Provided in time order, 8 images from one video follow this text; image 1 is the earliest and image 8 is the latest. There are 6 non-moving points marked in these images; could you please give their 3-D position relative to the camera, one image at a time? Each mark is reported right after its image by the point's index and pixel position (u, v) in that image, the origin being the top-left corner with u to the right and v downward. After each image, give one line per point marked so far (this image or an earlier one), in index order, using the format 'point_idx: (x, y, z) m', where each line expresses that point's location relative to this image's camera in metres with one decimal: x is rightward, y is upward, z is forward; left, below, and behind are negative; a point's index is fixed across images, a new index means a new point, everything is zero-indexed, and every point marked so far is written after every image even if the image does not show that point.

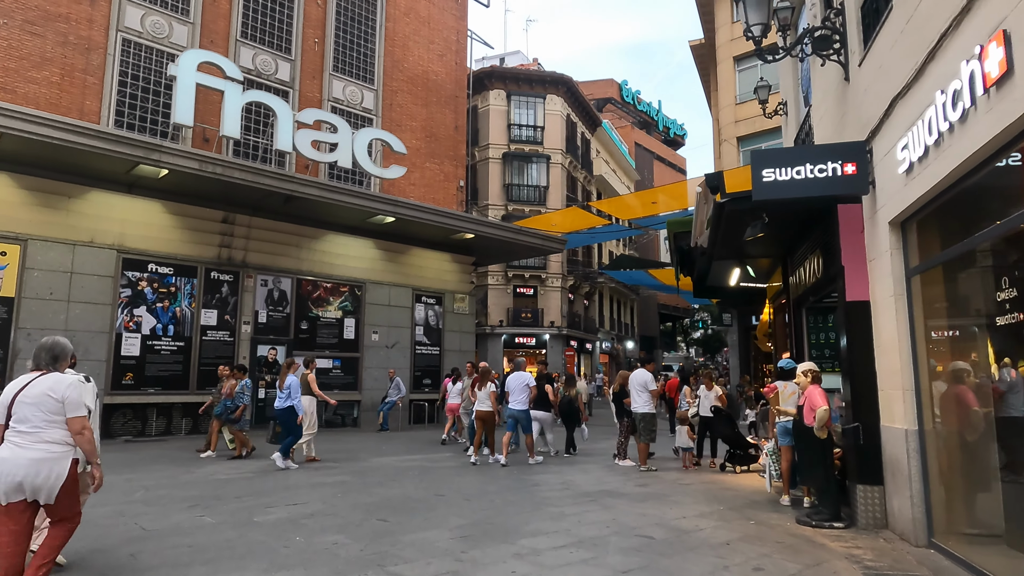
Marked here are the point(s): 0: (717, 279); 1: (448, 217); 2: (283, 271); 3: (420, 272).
0: (+3.3, +0.2, +10.6) m
1: (-1.7, +2.0, +18.3) m
2: (-5.8, +0.4, +16.9) m
3: (-2.8, +0.5, +19.9) m
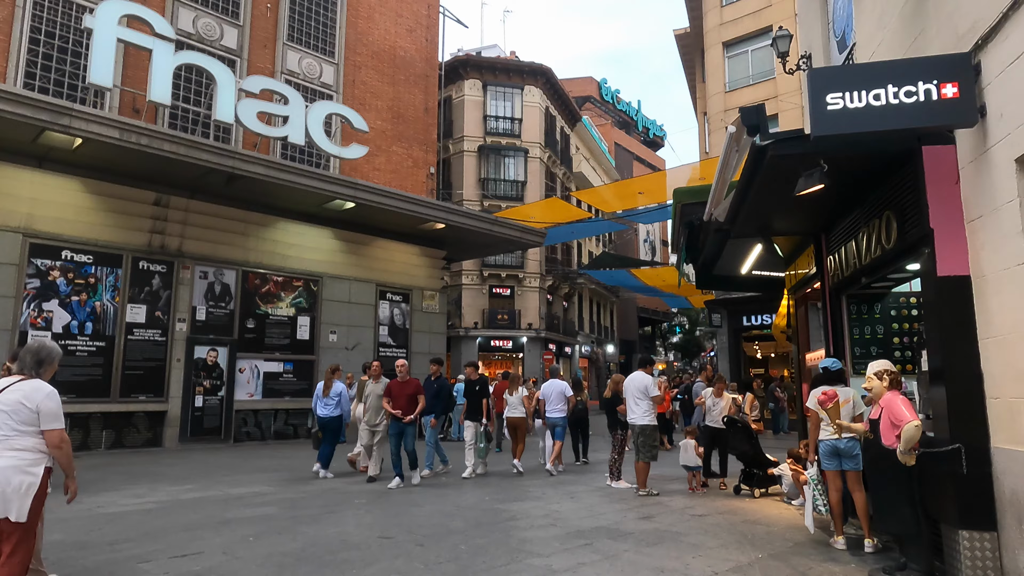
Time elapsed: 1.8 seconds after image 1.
0: (+2.9, +0.4, +9.0) m
1: (-2.4, +2.1, +16.5) m
2: (-6.4, +0.6, +14.9) m
3: (-3.5, +0.6, +18.1) m
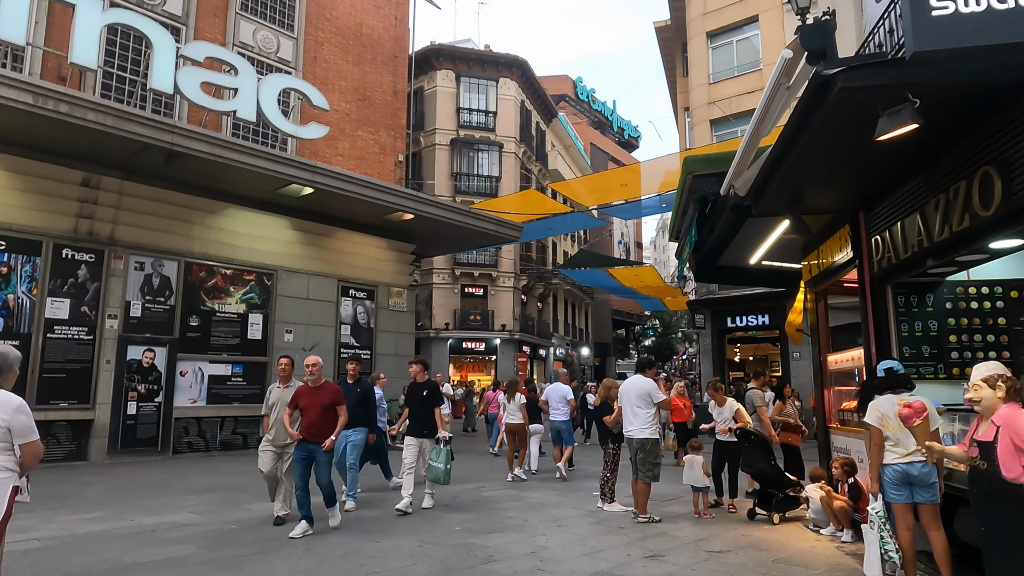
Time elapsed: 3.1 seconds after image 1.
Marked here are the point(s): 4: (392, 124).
0: (+2.7, +0.5, +7.8) m
1: (-2.9, +2.2, +15.1) m
2: (-6.9, +0.7, +13.3) m
3: (-4.1, +0.7, +16.6) m
4: (-3.3, +4.5, +18.0) m
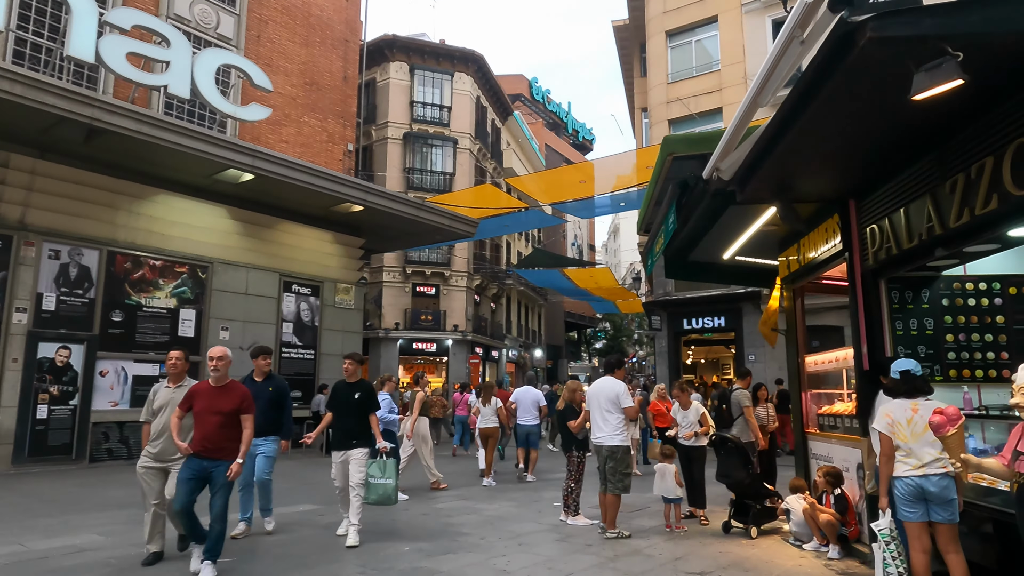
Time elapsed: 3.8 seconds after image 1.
0: (+2.2, +0.5, +7.3) m
1: (-3.9, +2.3, +14.2) m
2: (-7.7, +0.9, +12.1) m
3: (-5.2, +0.8, +15.6) m
4: (-4.4, +4.6, +17.1) m
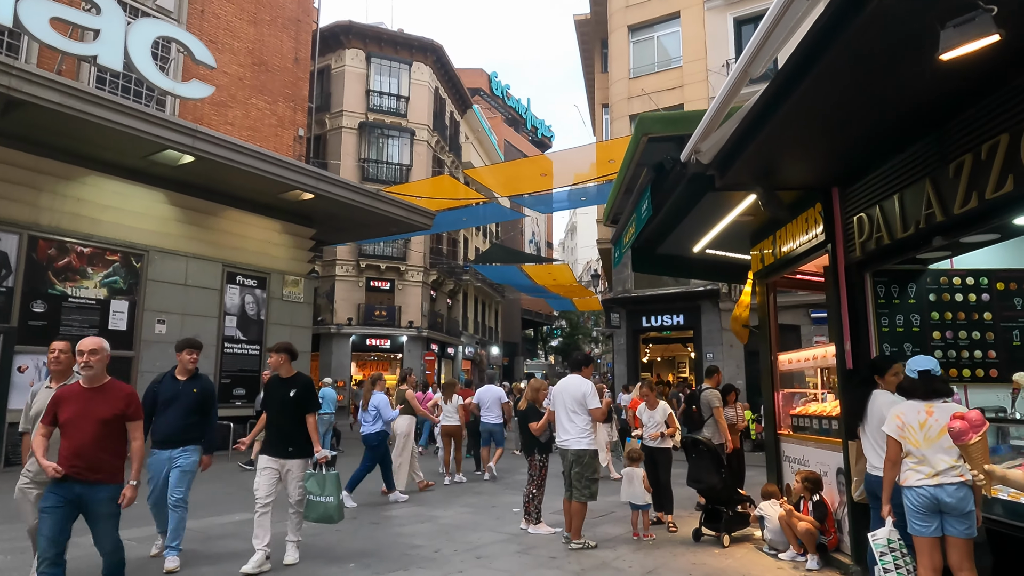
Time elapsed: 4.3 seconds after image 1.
0: (+1.8, +0.6, +6.9) m
1: (-4.7, +2.5, +13.4) m
2: (-8.4, +1.1, +11.0) m
3: (-6.1, +1.0, +14.7) m
4: (-5.4, +4.7, +16.2) m
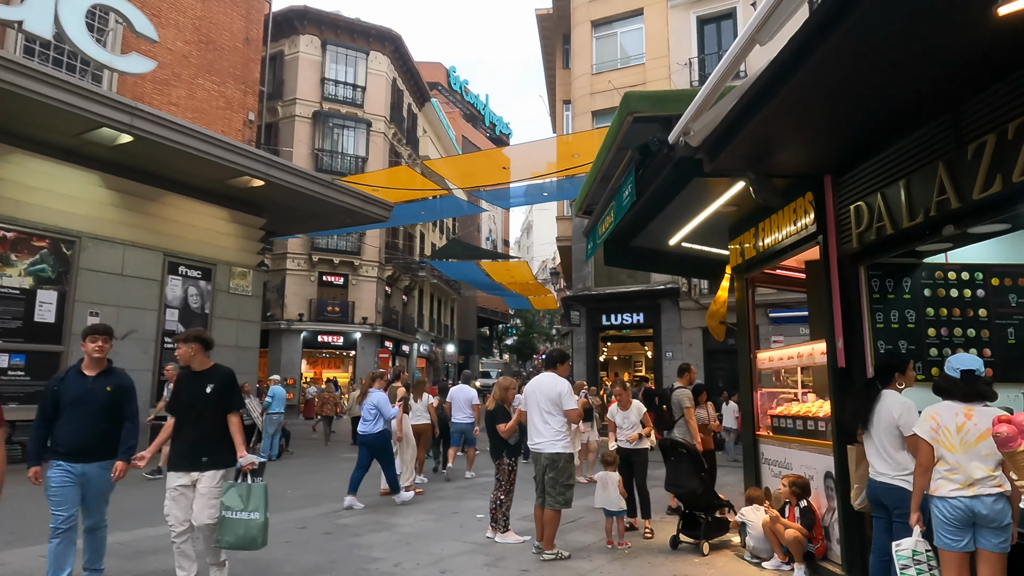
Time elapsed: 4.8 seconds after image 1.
0: (+1.5, +0.6, +6.5) m
1: (-5.4, +2.7, +12.6) m
2: (-9.0, +1.3, +10.0) m
3: (-6.9, +1.2, +13.8) m
4: (-6.3, +4.9, +15.4) m
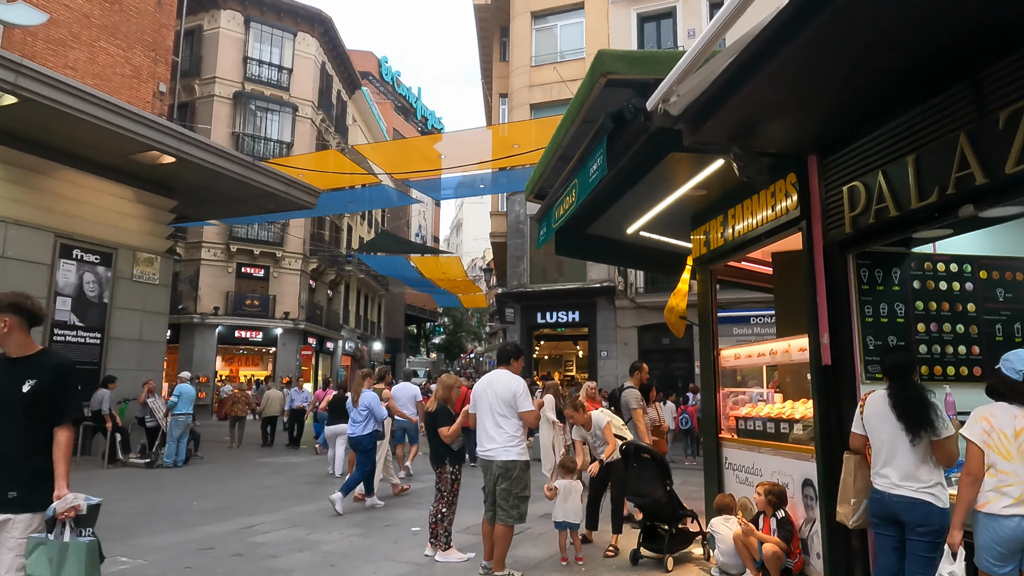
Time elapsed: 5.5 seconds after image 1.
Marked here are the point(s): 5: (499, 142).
0: (+1.0, +0.7, +6.0) m
1: (-6.4, +2.9, +11.2) m
2: (-9.8, +1.6, +8.3) m
3: (-8.1, +1.5, +12.3) m
4: (-7.6, +5.2, +13.9) m
5: (-0.1, +2.9, +12.4) m
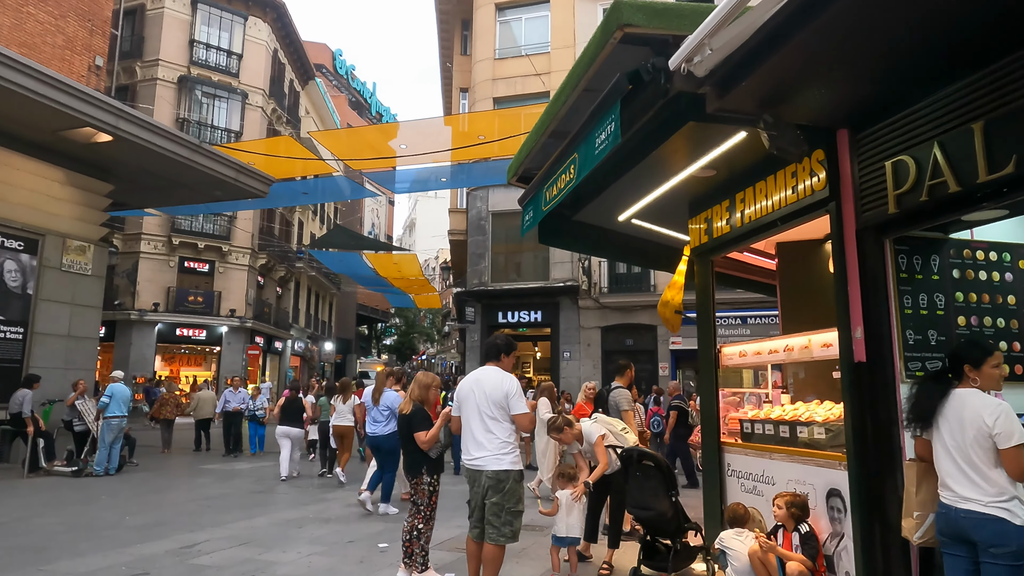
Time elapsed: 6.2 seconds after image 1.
0: (+0.9, +0.8, +5.5) m
1: (-6.9, +3.1, +10.2) m
2: (-10.0, +1.8, +7.0) m
3: (-8.7, +1.6, +11.1) m
4: (-8.2, +5.3, +12.8) m
5: (-0.6, +2.9, +11.8) m
